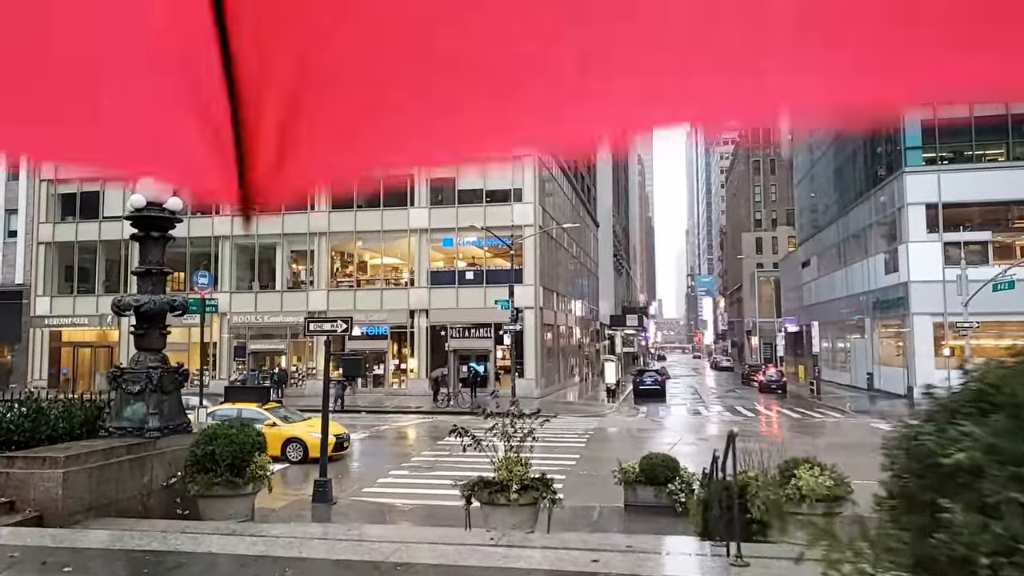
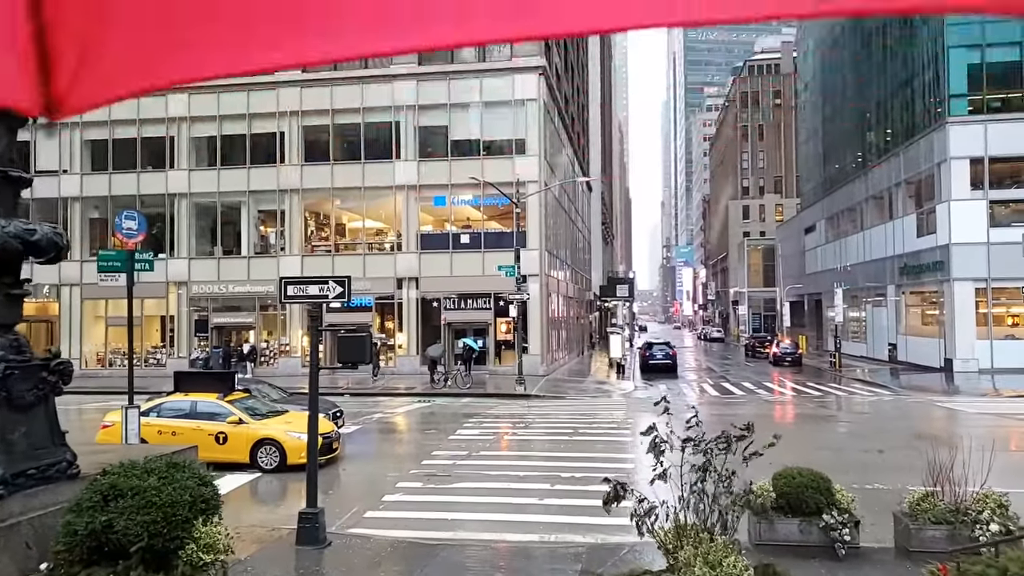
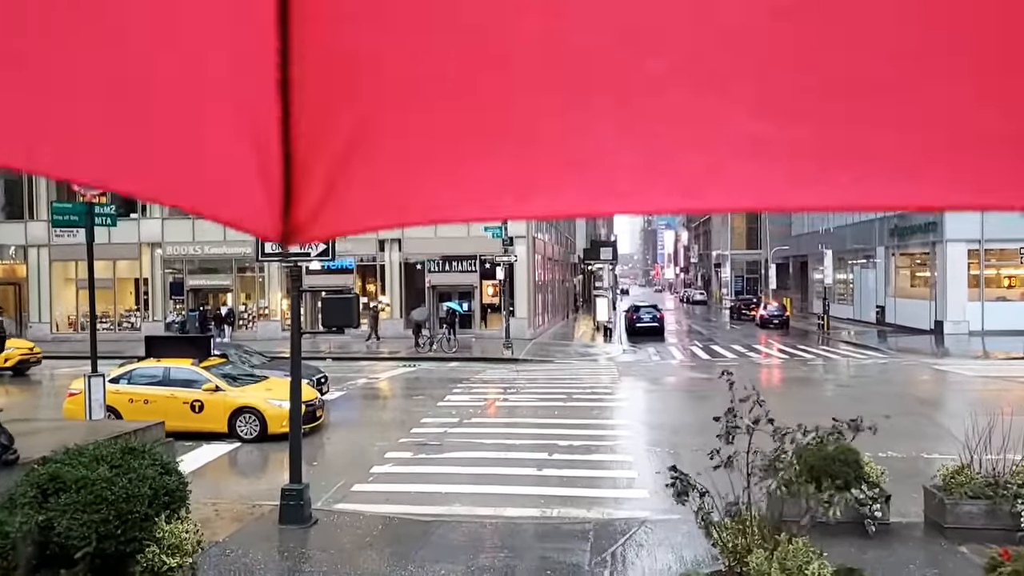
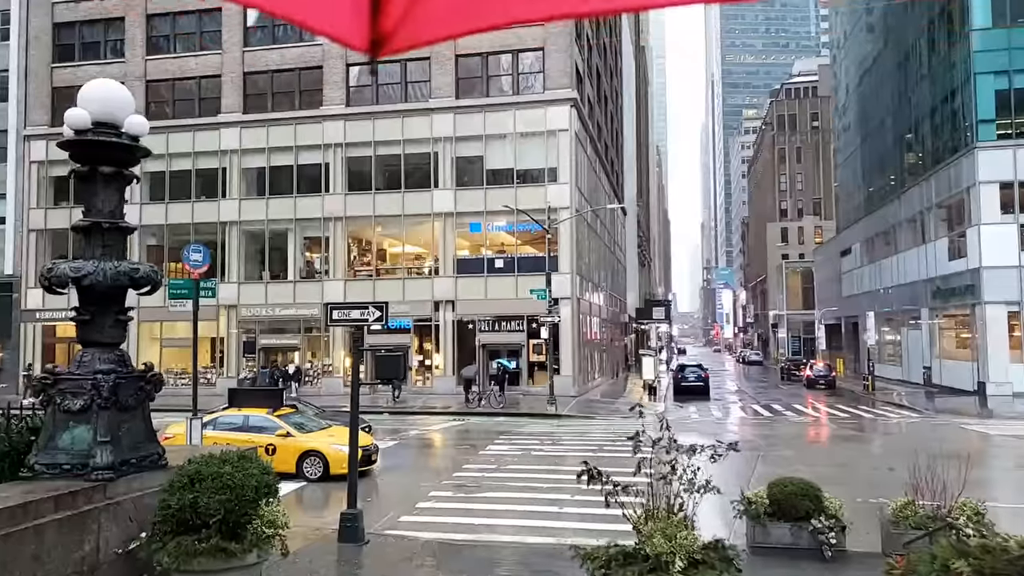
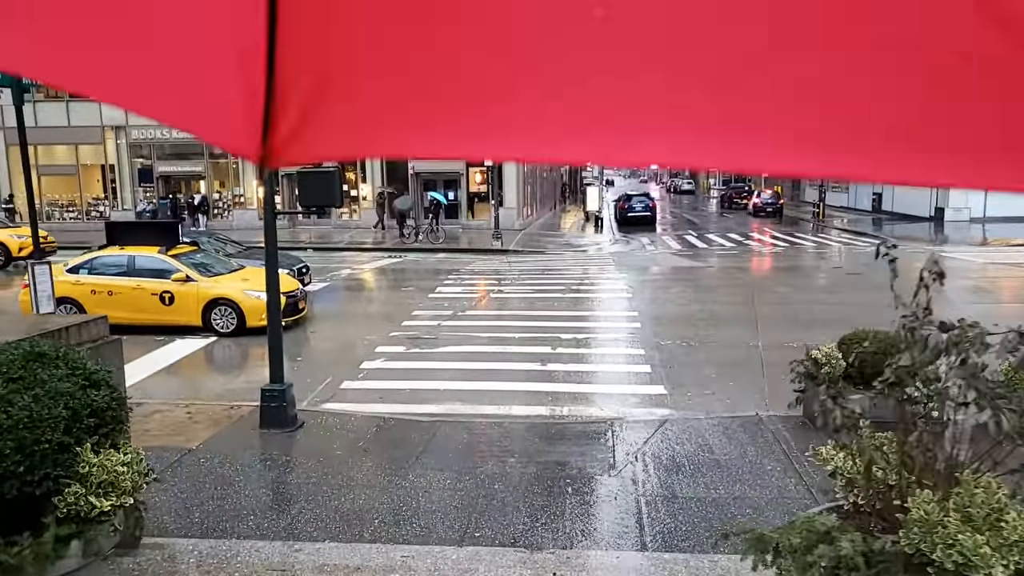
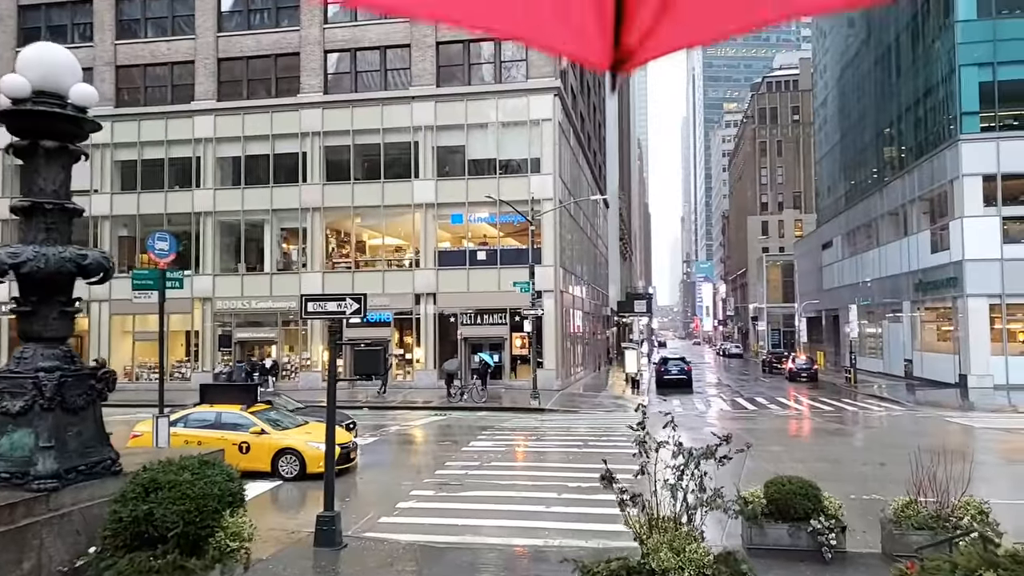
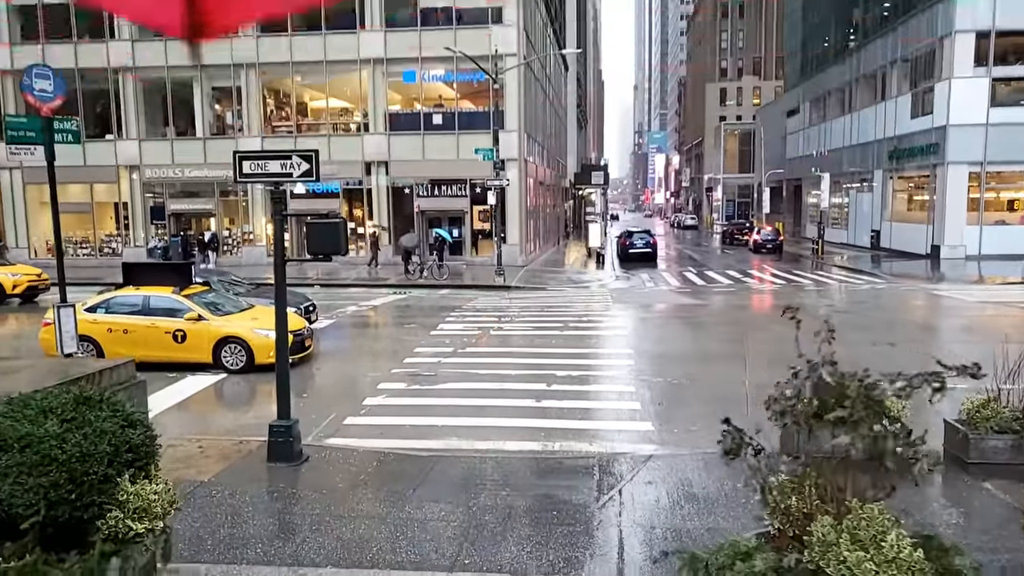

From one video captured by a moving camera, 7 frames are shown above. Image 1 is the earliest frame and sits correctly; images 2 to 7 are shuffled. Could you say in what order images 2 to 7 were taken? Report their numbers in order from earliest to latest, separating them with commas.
4, 6, 2, 3, 7, 5
